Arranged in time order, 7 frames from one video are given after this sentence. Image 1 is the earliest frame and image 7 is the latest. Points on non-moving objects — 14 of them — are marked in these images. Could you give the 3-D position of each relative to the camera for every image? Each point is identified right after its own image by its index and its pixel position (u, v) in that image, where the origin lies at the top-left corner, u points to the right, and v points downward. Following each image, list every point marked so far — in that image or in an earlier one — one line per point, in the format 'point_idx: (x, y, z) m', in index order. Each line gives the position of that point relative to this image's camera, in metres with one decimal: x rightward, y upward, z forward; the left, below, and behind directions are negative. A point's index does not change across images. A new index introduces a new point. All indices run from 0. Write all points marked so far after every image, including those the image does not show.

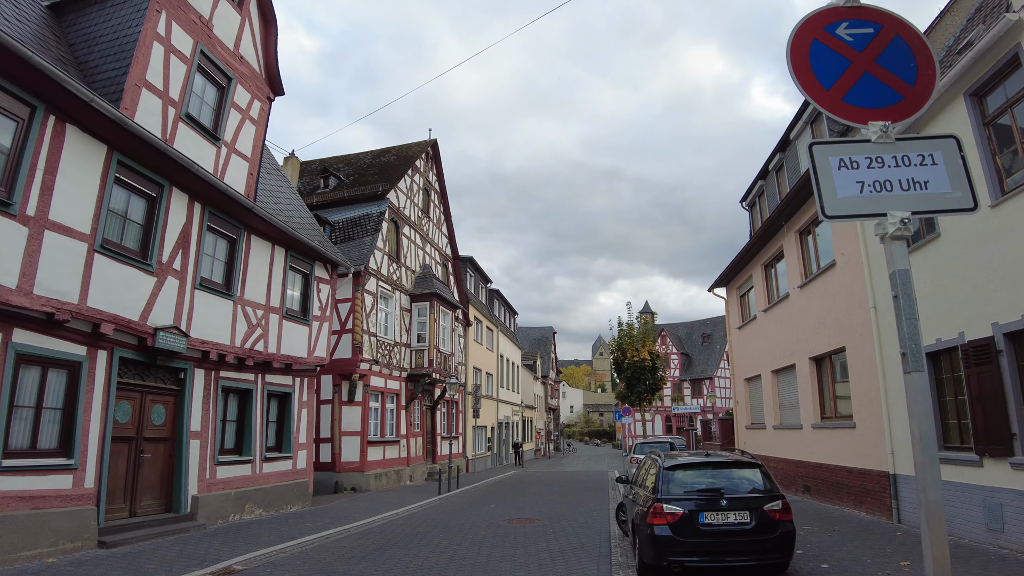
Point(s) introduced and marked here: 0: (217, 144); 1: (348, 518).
0: (-5.4, +2.6, +11.5) m
1: (-3.3, -4.6, +12.6) m
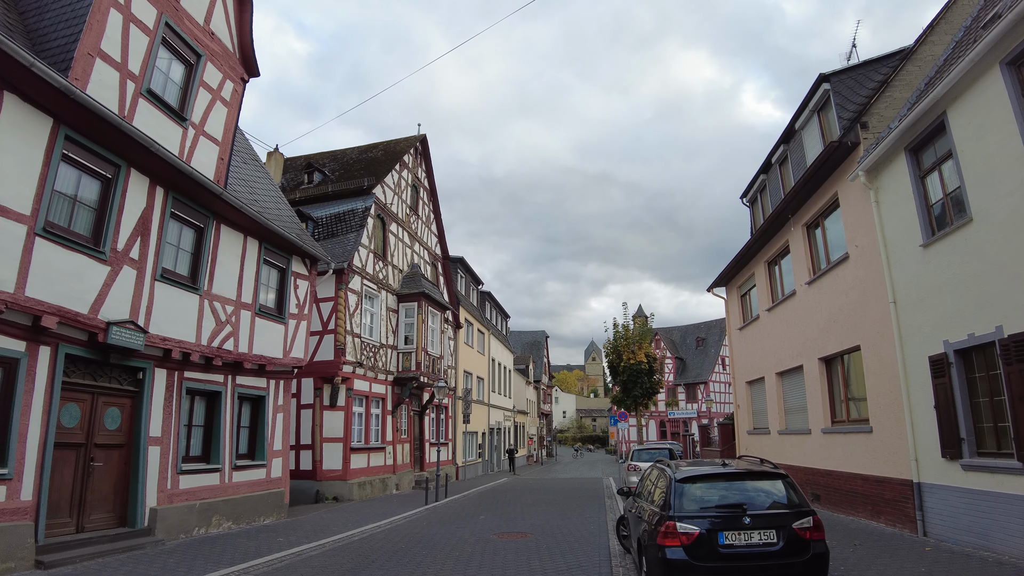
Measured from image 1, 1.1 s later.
0: (-5.5, +2.8, +10.7) m
1: (-3.5, -4.5, +11.7) m
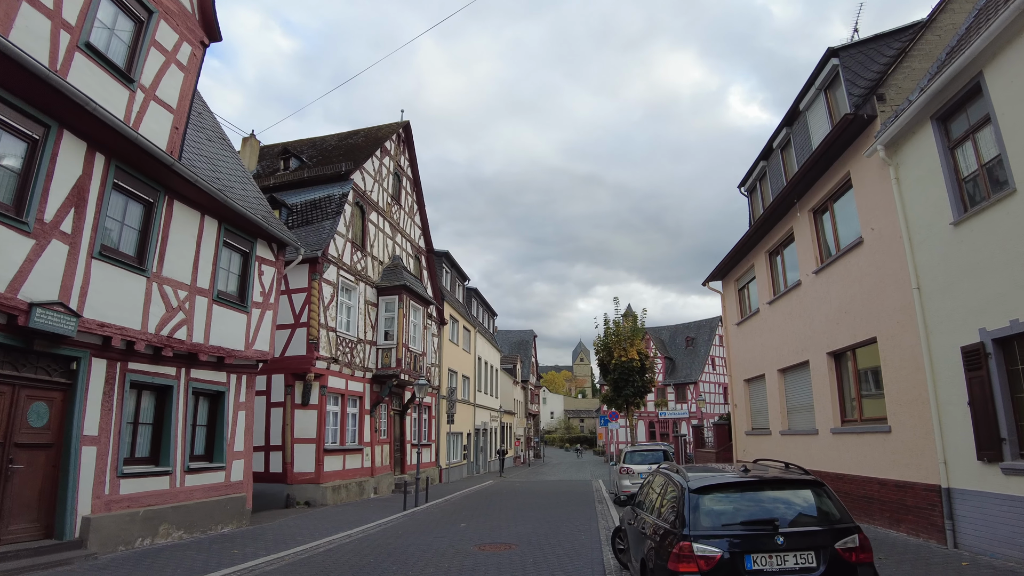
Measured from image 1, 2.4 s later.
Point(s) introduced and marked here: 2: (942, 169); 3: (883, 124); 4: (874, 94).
0: (-5.8, +3.0, +9.5) m
1: (-3.7, -4.2, +10.6) m
2: (+5.6, +1.6, +8.3) m
3: (+5.6, +2.5, +9.5) m
4: (+5.7, +3.1, +10.0) m
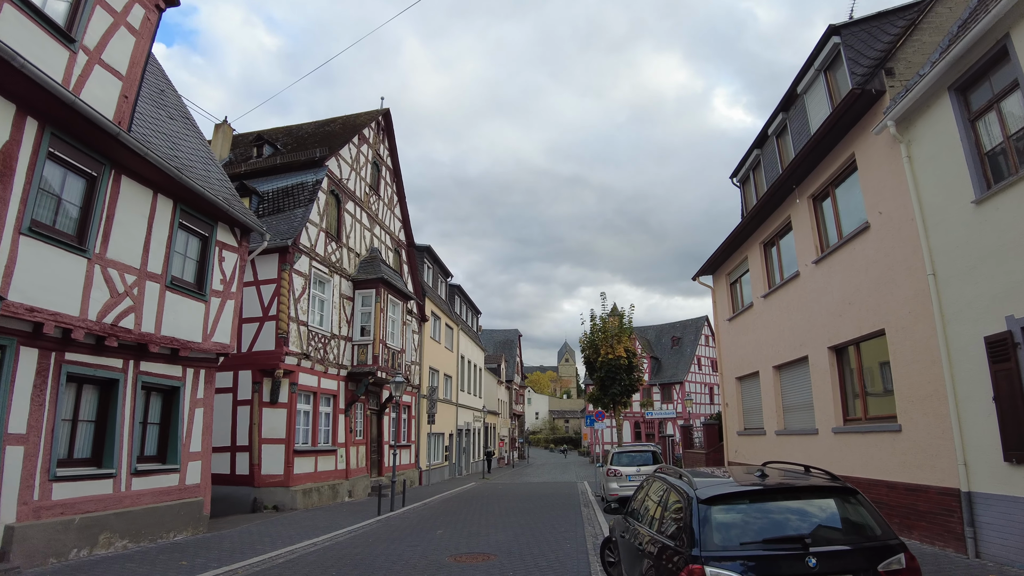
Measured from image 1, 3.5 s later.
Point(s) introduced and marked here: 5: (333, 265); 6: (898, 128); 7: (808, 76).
0: (-6.0, +3.3, +8.6) m
1: (-4.1, -4.0, +9.7) m
2: (+5.4, +1.7, +7.6) m
3: (+5.3, +2.6, +8.8) m
4: (+5.5, +3.2, +9.3) m
5: (-5.0, +0.7, +17.6) m
6: (+5.3, +2.2, +8.7) m
7: (+5.9, +4.2, +12.5) m
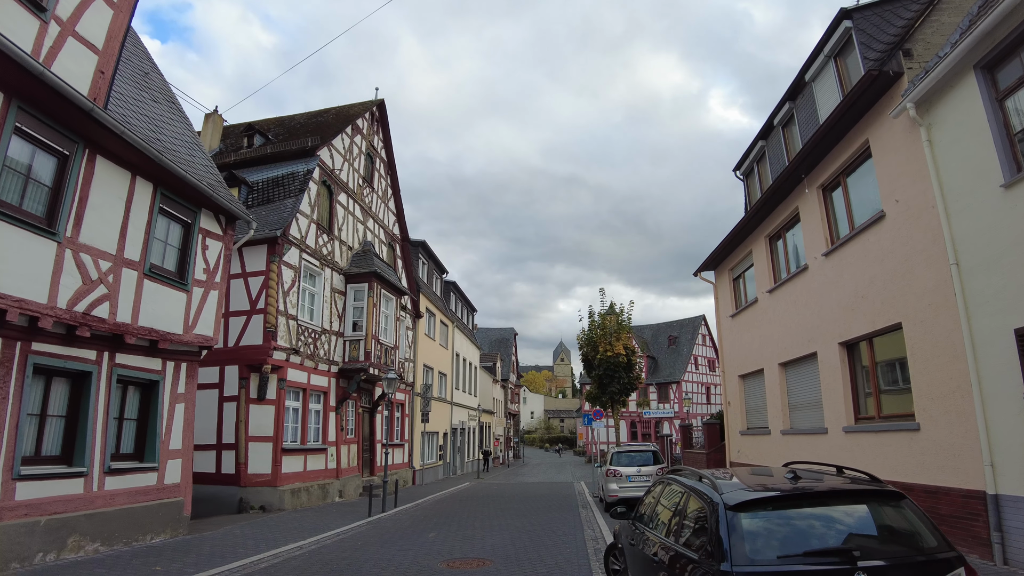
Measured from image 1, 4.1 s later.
0: (-6.0, +3.5, +8.1) m
1: (-4.1, -3.8, +9.1) m
2: (+5.4, +1.8, +7.1) m
3: (+5.3, +2.8, +8.4) m
4: (+5.4, +3.4, +8.9) m
5: (-5.1, +0.8, +17.1) m
6: (+5.3, +2.3, +8.3) m
7: (+5.9, +4.3, +12.1) m
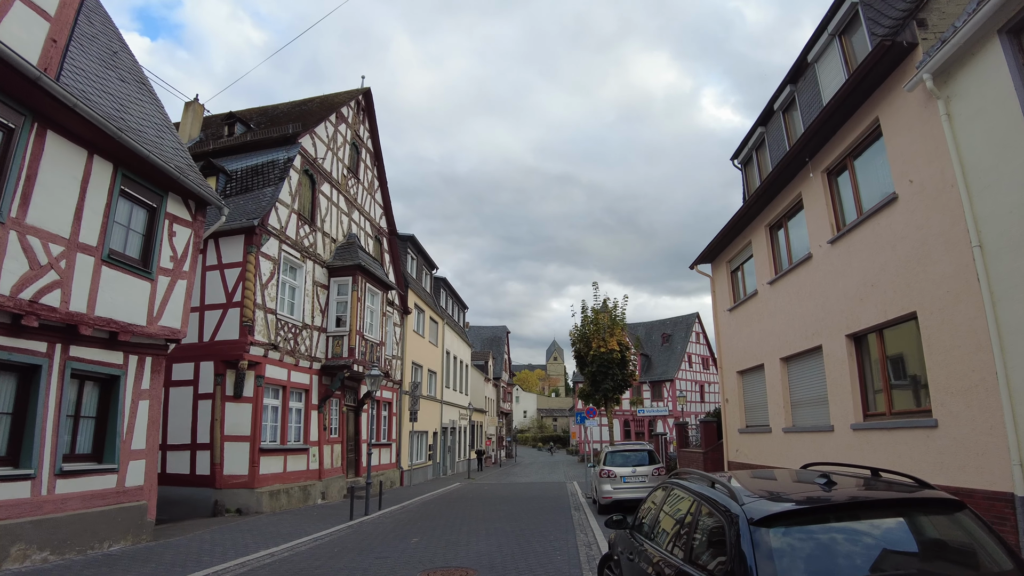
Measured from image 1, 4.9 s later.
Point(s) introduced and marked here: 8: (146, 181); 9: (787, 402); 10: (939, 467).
0: (-6.2, +3.6, +7.4) m
1: (-4.3, -3.7, +8.5) m
2: (+5.2, +2.0, +6.6) m
3: (+5.1, +2.9, +7.8) m
4: (+5.3, +3.5, +8.3) m
5: (-5.3, +1.0, +16.4) m
6: (+5.1, +2.5, +7.7) m
7: (+5.6, +4.5, +11.5) m
8: (-5.7, +1.7, +9.9) m
9: (+5.2, -2.2, +12.0) m
10: (+5.1, -2.1, +7.5) m
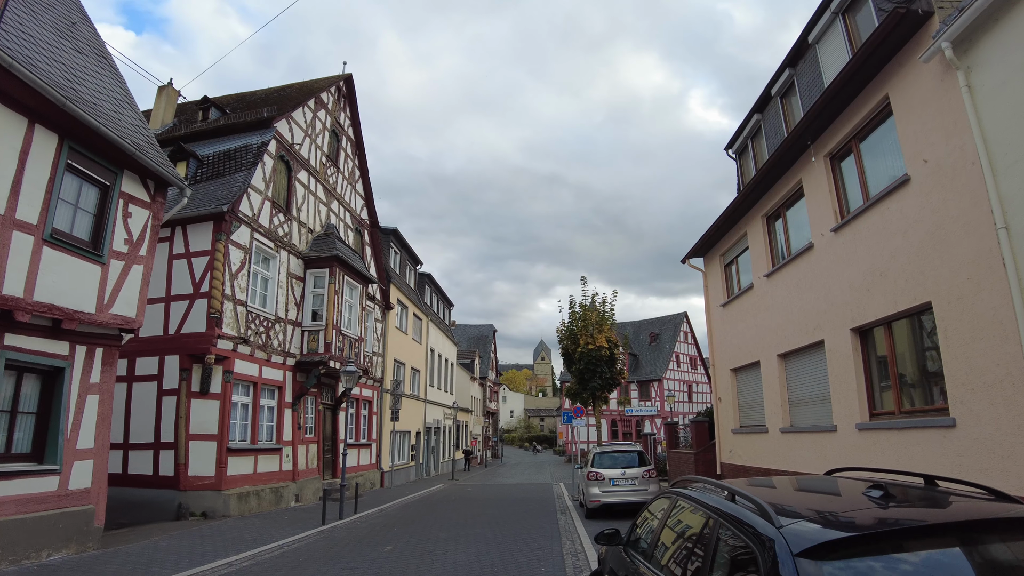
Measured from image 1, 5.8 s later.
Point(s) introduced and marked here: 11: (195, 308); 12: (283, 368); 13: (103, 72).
0: (-6.3, +3.8, +6.6) m
1: (-4.5, -3.5, +7.7) m
2: (+5.1, +2.2, +6.0) m
3: (+5.0, +3.1, +7.2) m
4: (+5.1, +3.7, +7.7) m
5: (-5.7, +1.2, +15.6) m
6: (+5.0, +2.6, +7.1) m
7: (+5.4, +4.6, +11.0) m
8: (-5.9, +1.9, +9.1) m
9: (+4.9, -2.0, +11.4) m
10: (+4.8, -2.0, +6.9) m
11: (-6.6, -0.4, +13.2) m
12: (-5.6, -2.0, +15.5) m
13: (-7.5, +3.9, +11.6) m
